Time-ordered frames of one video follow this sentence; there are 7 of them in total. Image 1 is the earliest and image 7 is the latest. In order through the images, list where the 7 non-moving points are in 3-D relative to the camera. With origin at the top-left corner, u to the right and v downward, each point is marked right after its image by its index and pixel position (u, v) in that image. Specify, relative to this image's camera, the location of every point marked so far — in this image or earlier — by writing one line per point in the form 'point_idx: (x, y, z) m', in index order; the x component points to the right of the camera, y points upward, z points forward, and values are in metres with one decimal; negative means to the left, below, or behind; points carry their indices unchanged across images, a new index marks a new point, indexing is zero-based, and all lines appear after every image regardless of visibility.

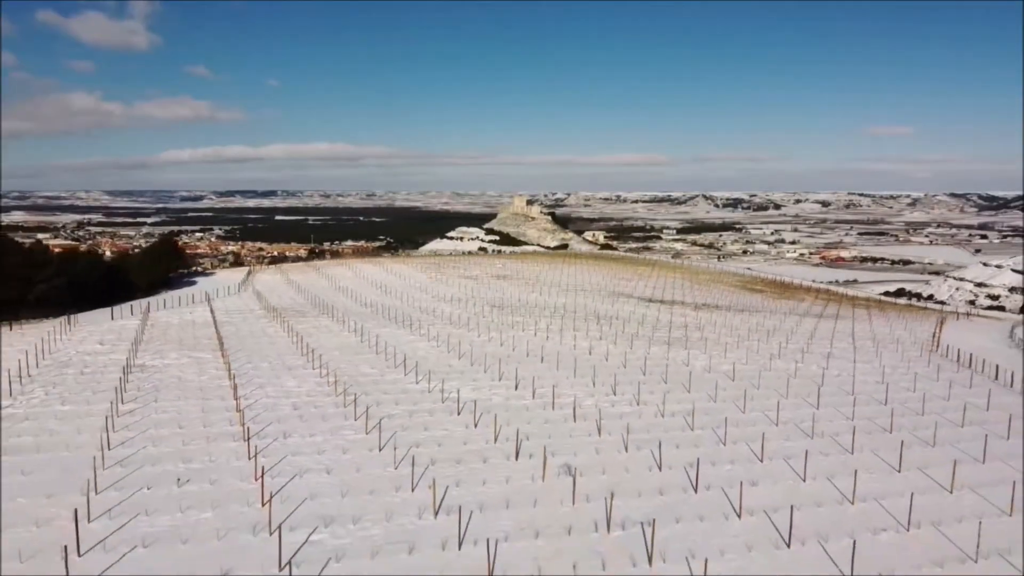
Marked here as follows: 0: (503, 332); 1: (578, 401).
0: (-0.1, -0.7, +14.6) m
1: (+0.8, -1.2, +10.7) m
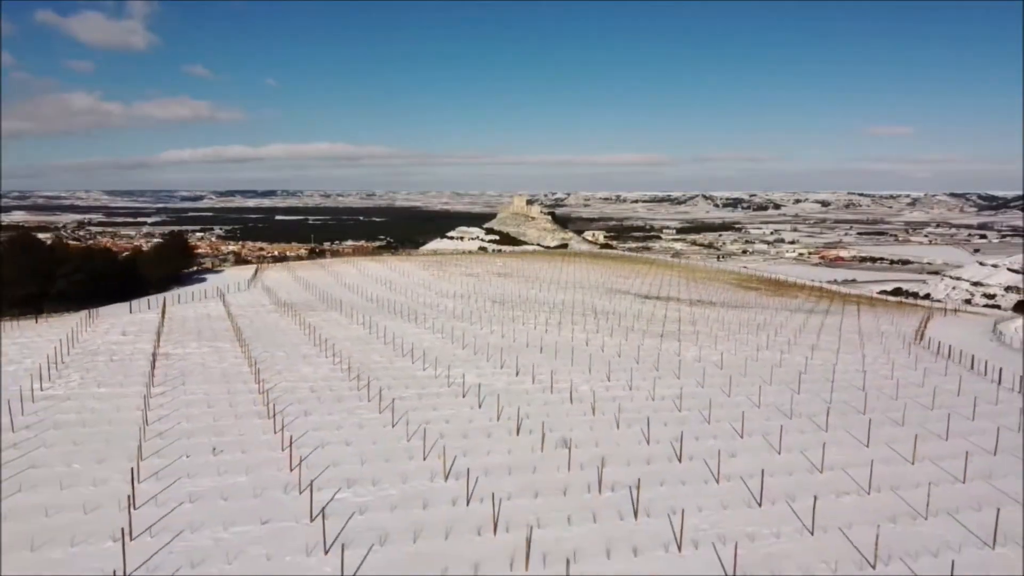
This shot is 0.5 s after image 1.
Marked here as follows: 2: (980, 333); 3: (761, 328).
0: (-0.1, -0.6, +15.2) m
1: (+0.8, -1.2, +11.2) m
2: (+8.8, -0.8, +15.8) m
3: (+4.6, -0.7, +15.6) m
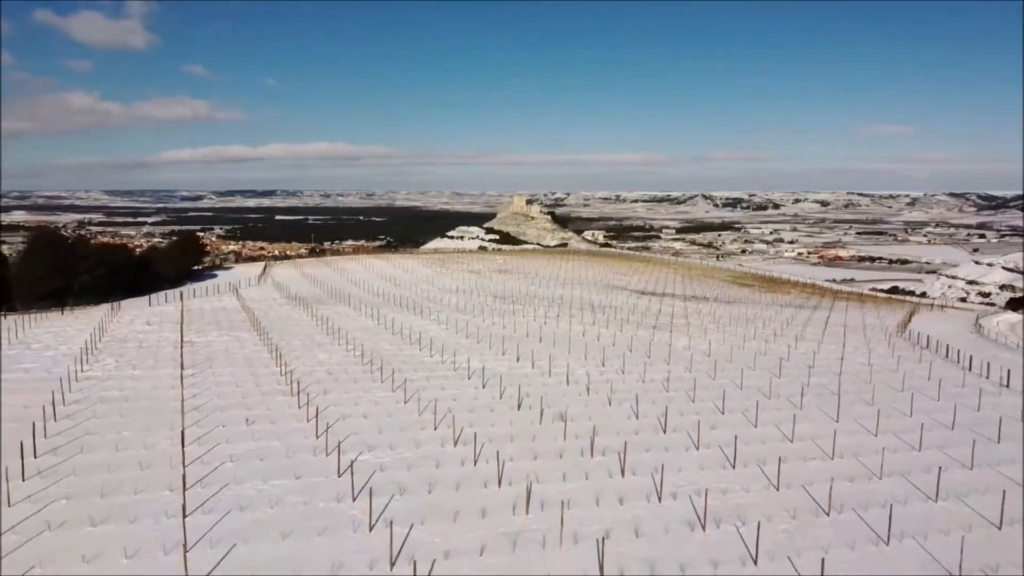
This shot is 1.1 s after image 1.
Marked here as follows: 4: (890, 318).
0: (-0.1, -0.5, +15.8) m
1: (+0.9, -1.1, +11.9) m
2: (+8.8, -0.7, +16.4) m
3: (+4.7, -0.6, +16.2) m
4: (+7.8, -0.6, +16.9) m
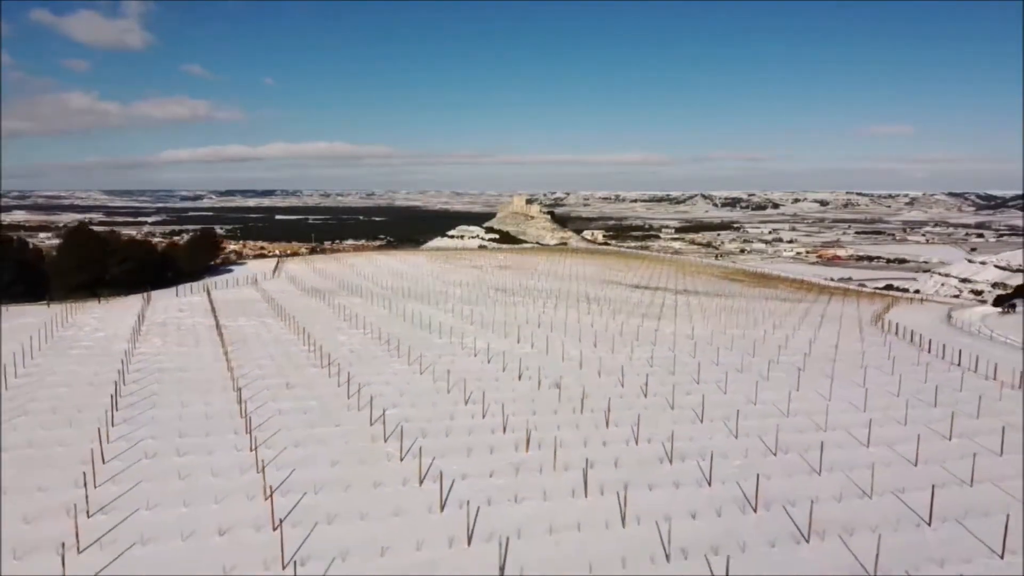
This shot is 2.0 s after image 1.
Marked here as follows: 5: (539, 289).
0: (-0.1, -0.4, +16.8) m
1: (+0.9, -0.9, +12.9) m
2: (+8.9, -0.6, +17.4) m
3: (+4.7, -0.5, +17.3) m
4: (+7.8, -0.5, +17.9) m
5: (+0.7, 0.0, +19.9) m
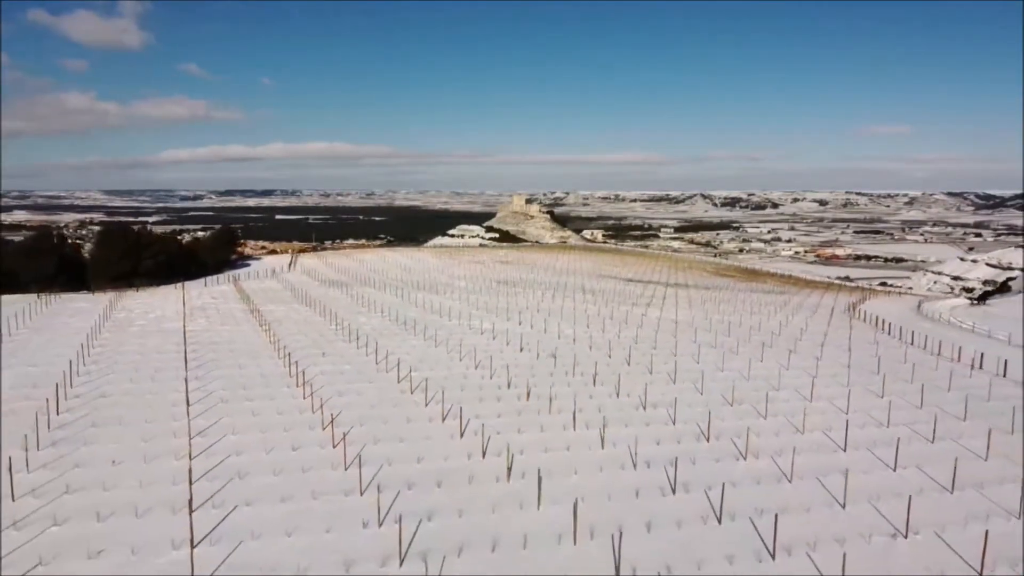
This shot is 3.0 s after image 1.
0: (-0.1, -0.2, +18.0) m
1: (+0.9, -0.8, +14.1) m
2: (+8.9, -0.4, +18.6) m
3: (+4.7, -0.3, +18.5) m
4: (+7.8, -0.3, +19.1) m
5: (+0.7, +0.1, +21.2) m
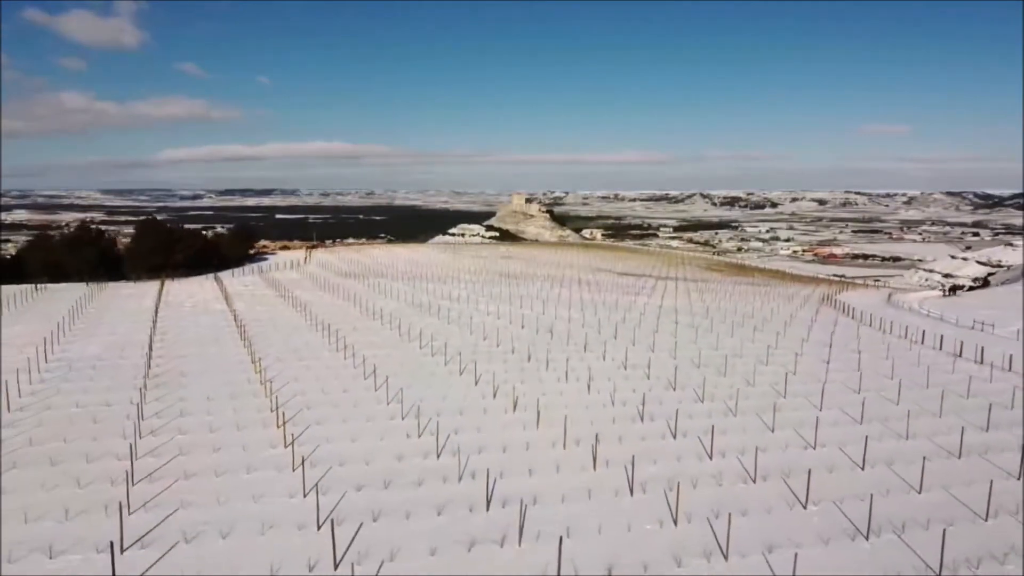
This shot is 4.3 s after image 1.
0: (0.0, 0.0, +19.4) m
1: (+0.9, -0.6, +15.5) m
2: (+8.9, -0.2, +20.0) m
3: (+4.7, -0.1, +19.9) m
4: (+7.8, -0.1, +20.5) m
5: (+0.7, +0.3, +22.5) m
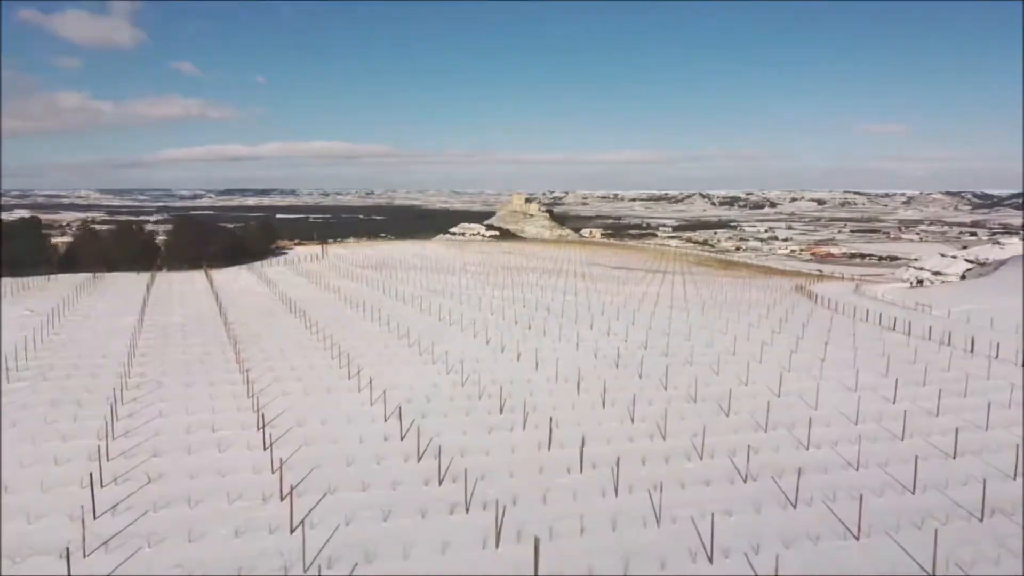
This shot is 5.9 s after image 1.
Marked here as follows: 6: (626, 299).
0: (0.0, +0.2, +21.2) m
1: (+1.0, -0.4, +17.2) m
2: (+8.9, 0.0, +21.8) m
3: (+4.7, +0.1, +21.6) m
4: (+7.9, +0.1, +22.3) m
5: (+0.7, +0.6, +24.3) m
6: (+2.3, -0.3, +17.8) m
